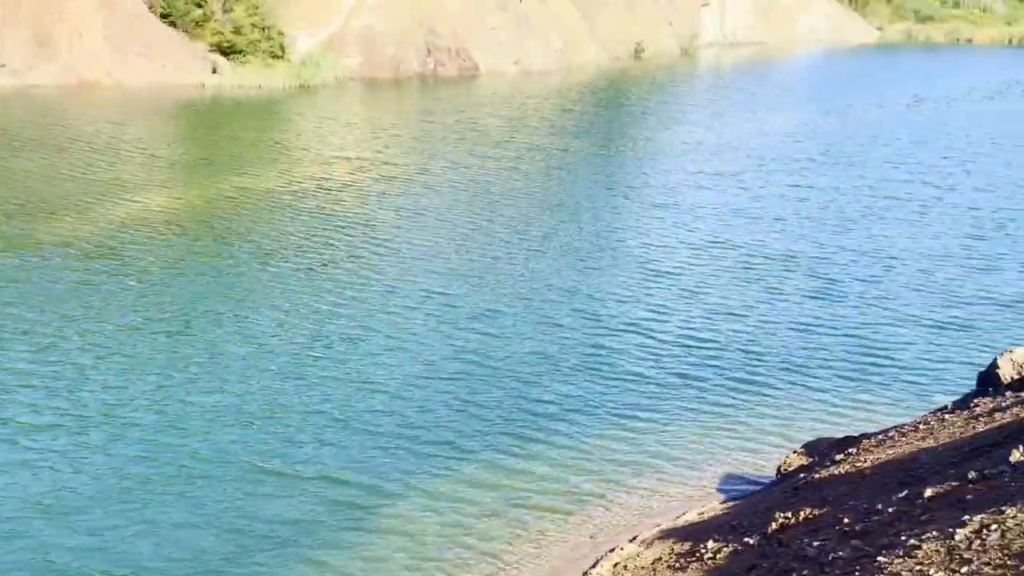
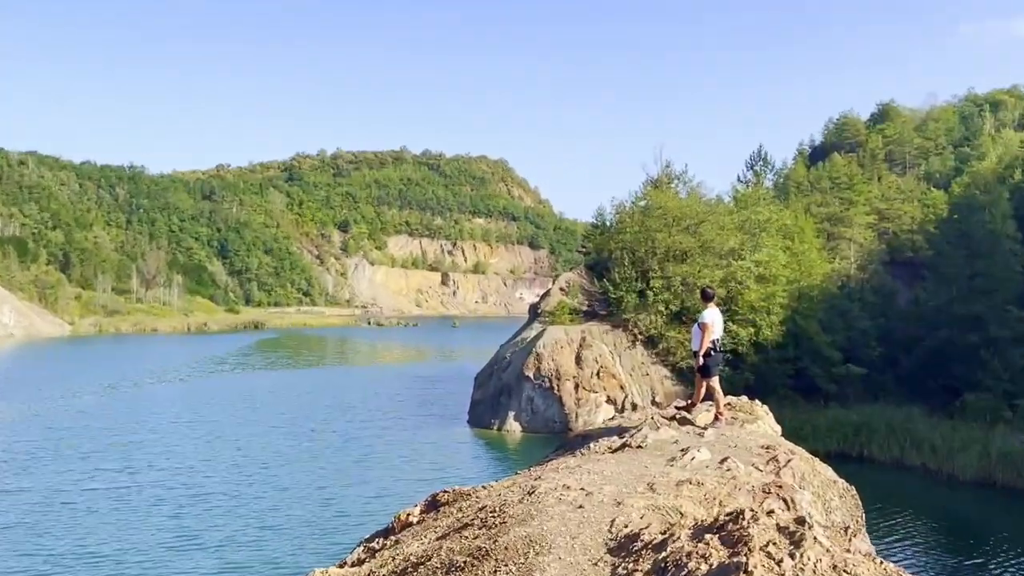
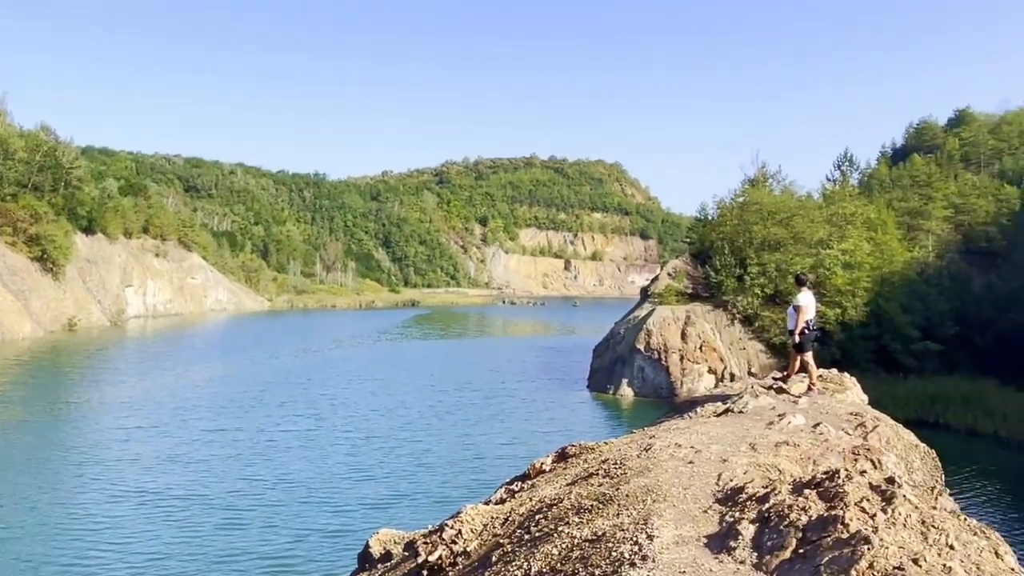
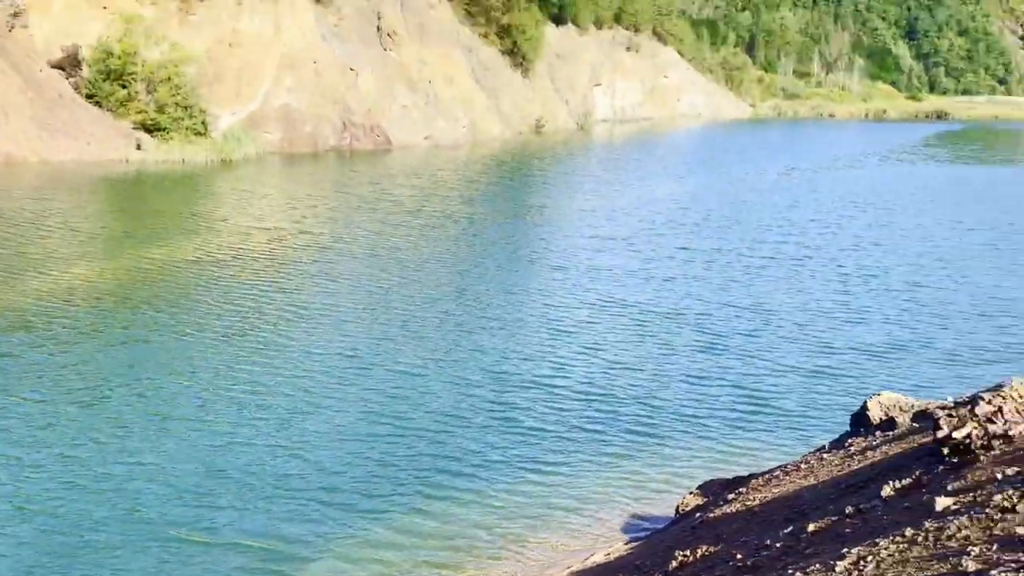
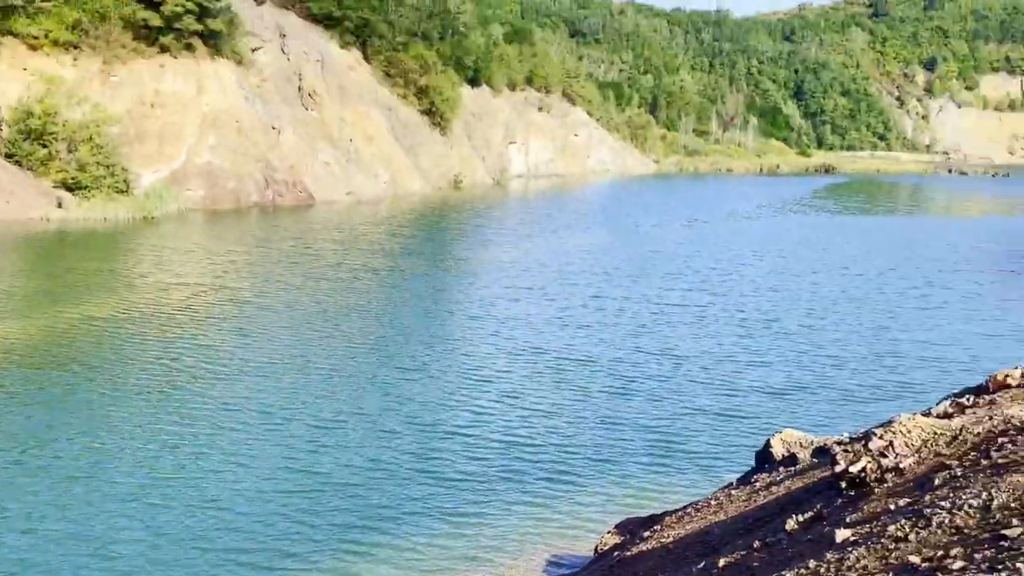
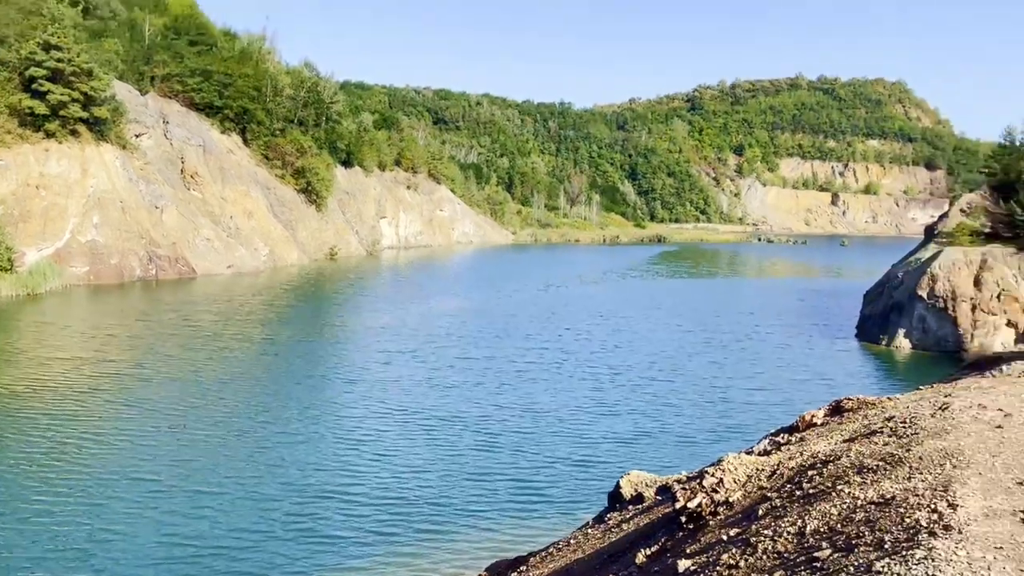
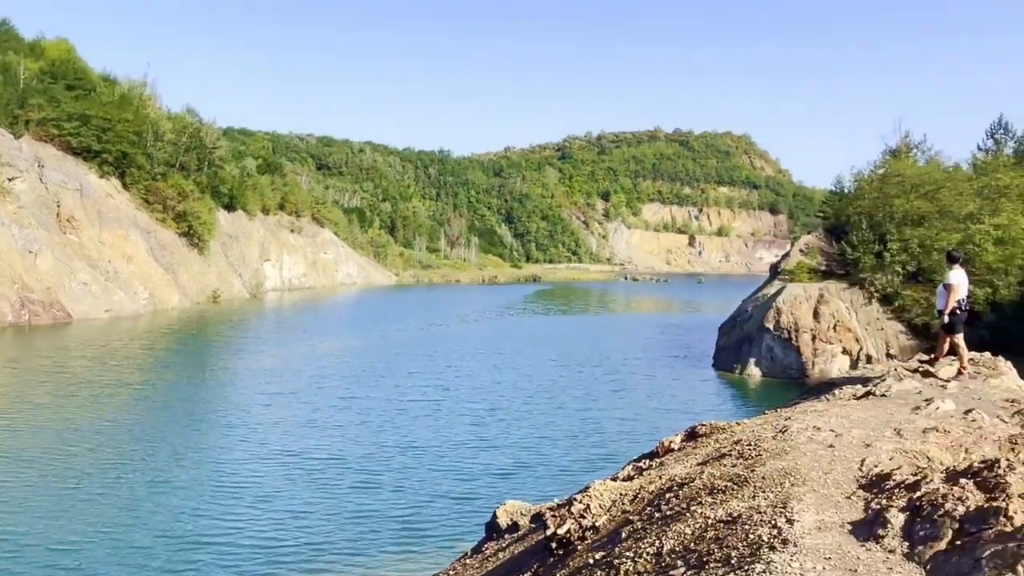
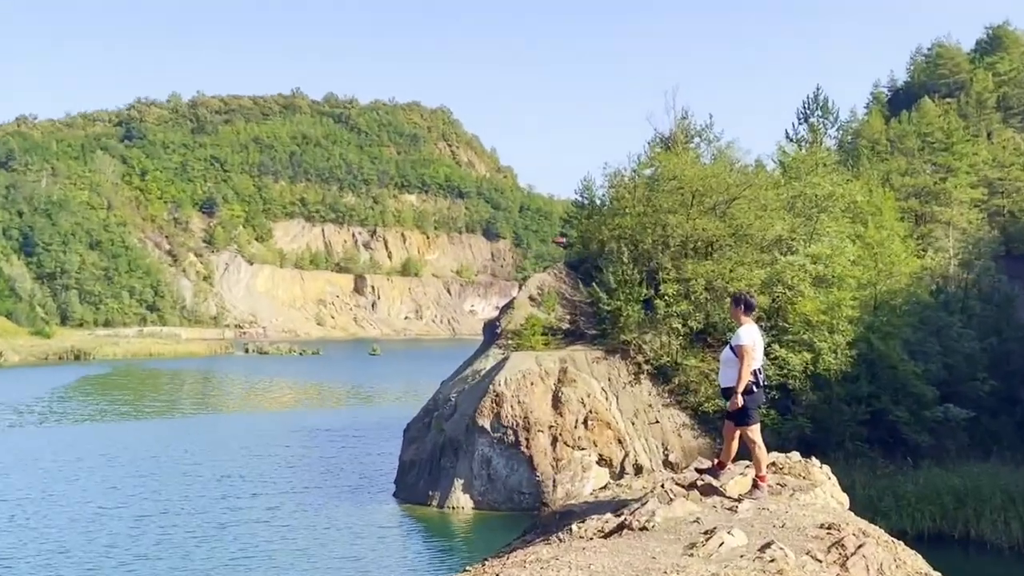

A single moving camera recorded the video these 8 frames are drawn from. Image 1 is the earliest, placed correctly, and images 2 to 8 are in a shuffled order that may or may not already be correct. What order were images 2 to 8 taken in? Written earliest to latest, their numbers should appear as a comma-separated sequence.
4, 5, 6, 7, 3, 2, 8
